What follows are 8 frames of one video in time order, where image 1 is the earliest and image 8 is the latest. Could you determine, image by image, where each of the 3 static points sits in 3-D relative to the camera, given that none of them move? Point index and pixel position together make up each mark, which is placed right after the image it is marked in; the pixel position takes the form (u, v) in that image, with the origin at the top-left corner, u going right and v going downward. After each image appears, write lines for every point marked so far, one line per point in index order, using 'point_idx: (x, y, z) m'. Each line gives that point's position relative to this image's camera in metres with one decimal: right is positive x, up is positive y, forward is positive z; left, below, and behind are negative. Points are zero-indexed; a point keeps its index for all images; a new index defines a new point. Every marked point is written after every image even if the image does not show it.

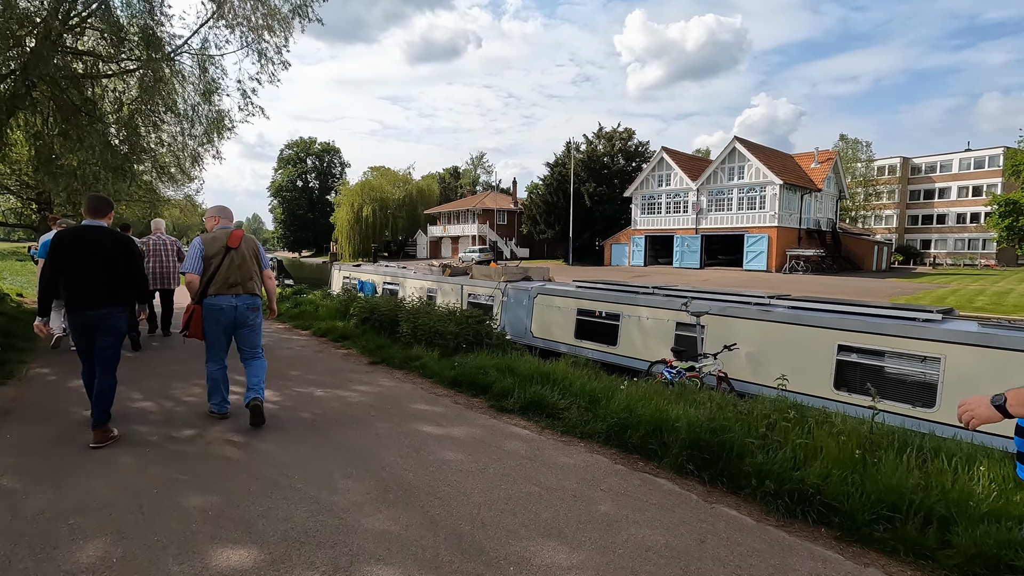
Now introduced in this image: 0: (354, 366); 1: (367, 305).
0: (-2.0, -1.0, +6.9) m
1: (-2.5, -0.3, +9.4) m
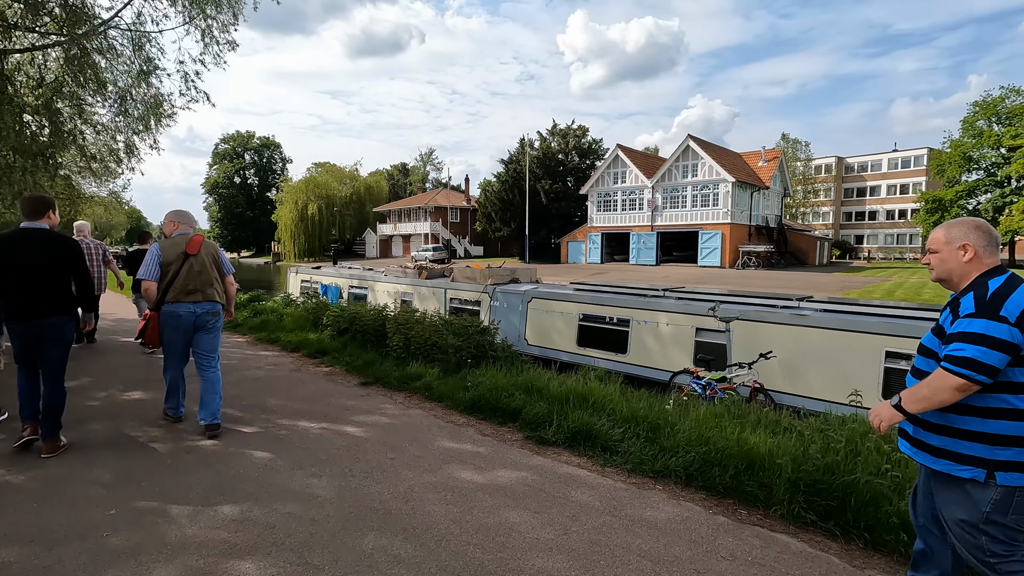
0: (-1.8, -1.1, +5.9) m
1: (-2.6, -0.4, +8.3) m
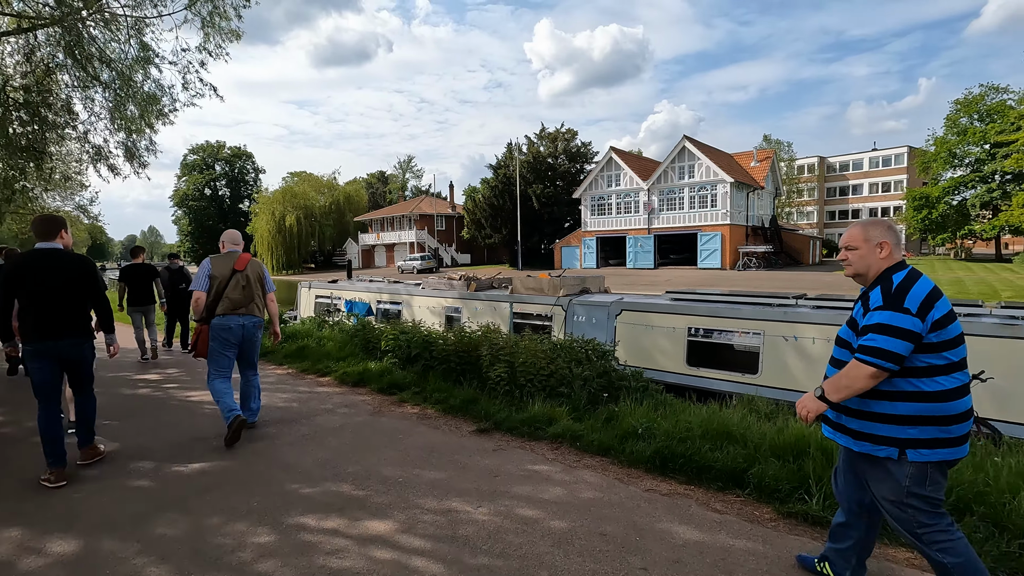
0: (-0.4, -1.3, +4.6) m
1: (-1.3, -0.6, +7.0) m
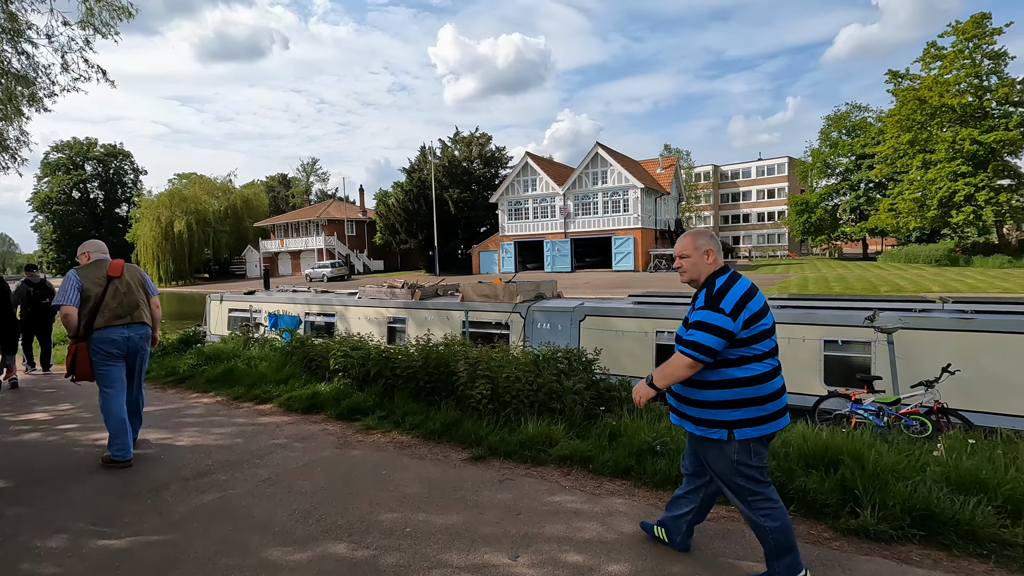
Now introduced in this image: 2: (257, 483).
0: (-0.4, -1.4, +4.1) m
1: (-1.7, -0.7, +6.2) m
2: (-1.9, -1.4, +3.9) m
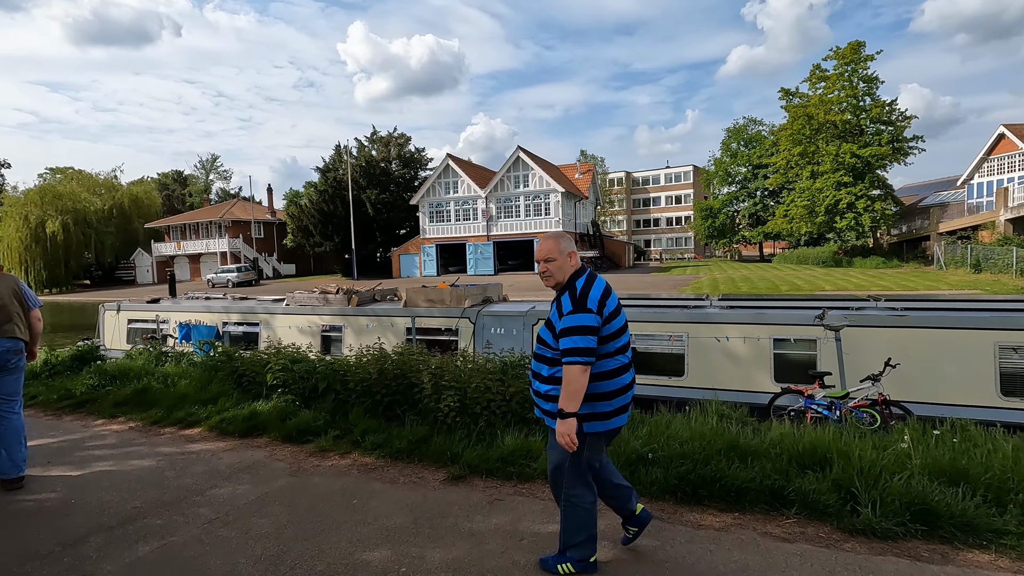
0: (-0.5, -1.4, +3.7) m
1: (-2.1, -0.8, +5.6) m
2: (-1.9, -1.5, +3.3) m
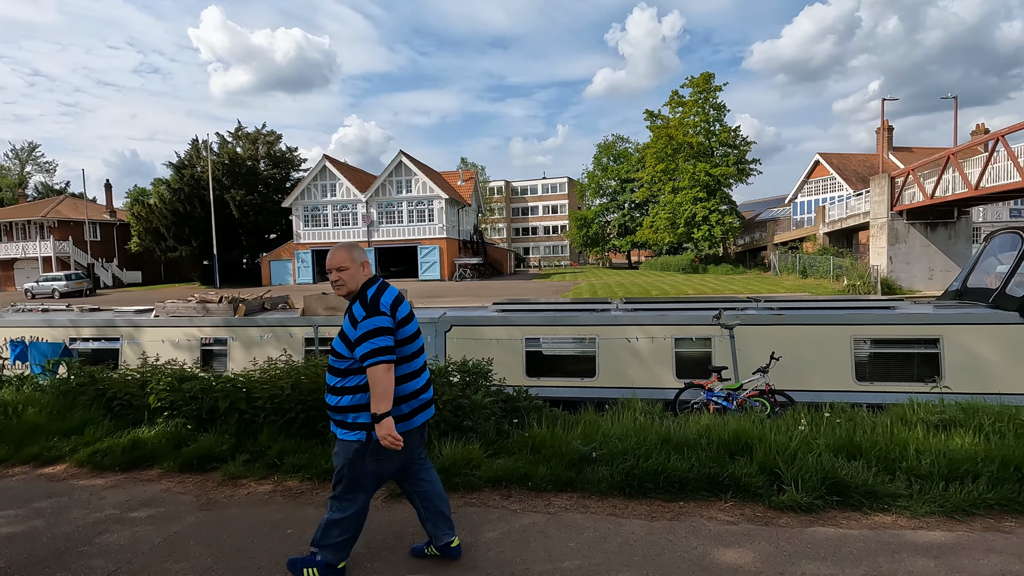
0: (-0.8, -1.5, +3.5) m
1: (-2.8, -0.9, +5.0) m
2: (-2.1, -1.5, +2.8) m
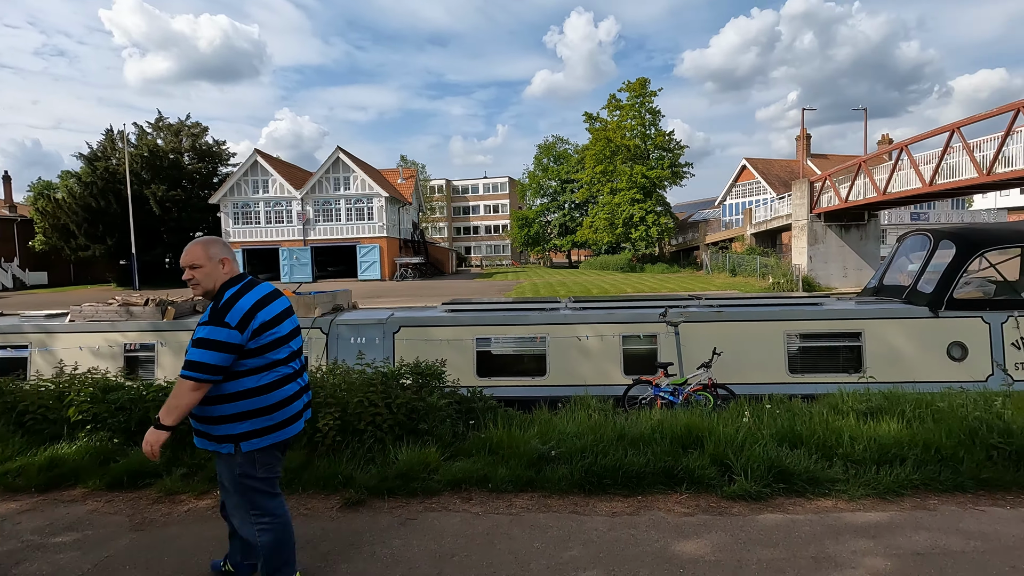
0: (-1.1, -1.5, +3.3) m
1: (-3.2, -0.9, +4.6) m
2: (-2.3, -1.5, +2.5) m
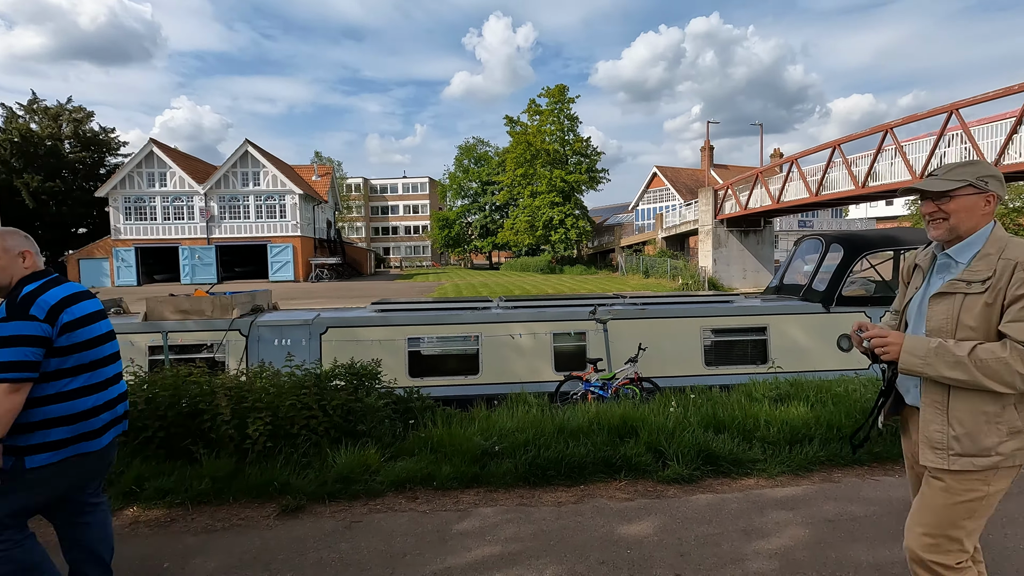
0: (-1.4, -1.4, +3.2) m
1: (-3.7, -0.9, +4.1) m
2: (-2.5, -1.5, +2.2) m
